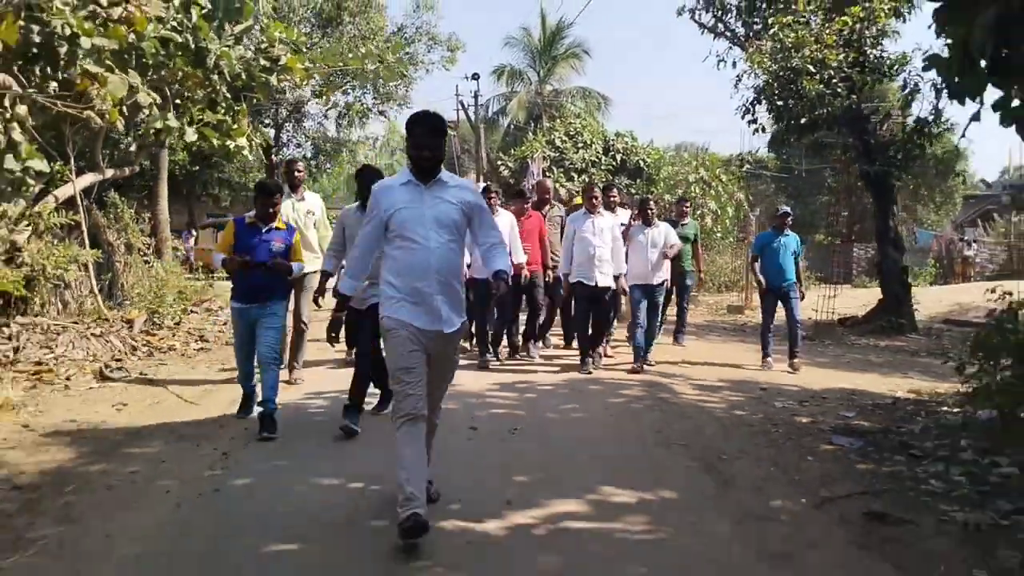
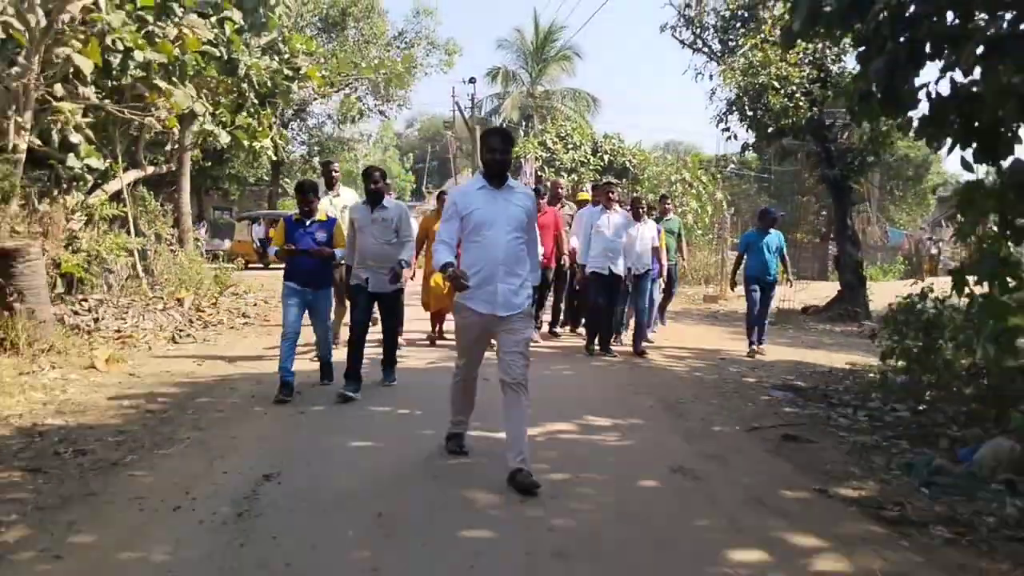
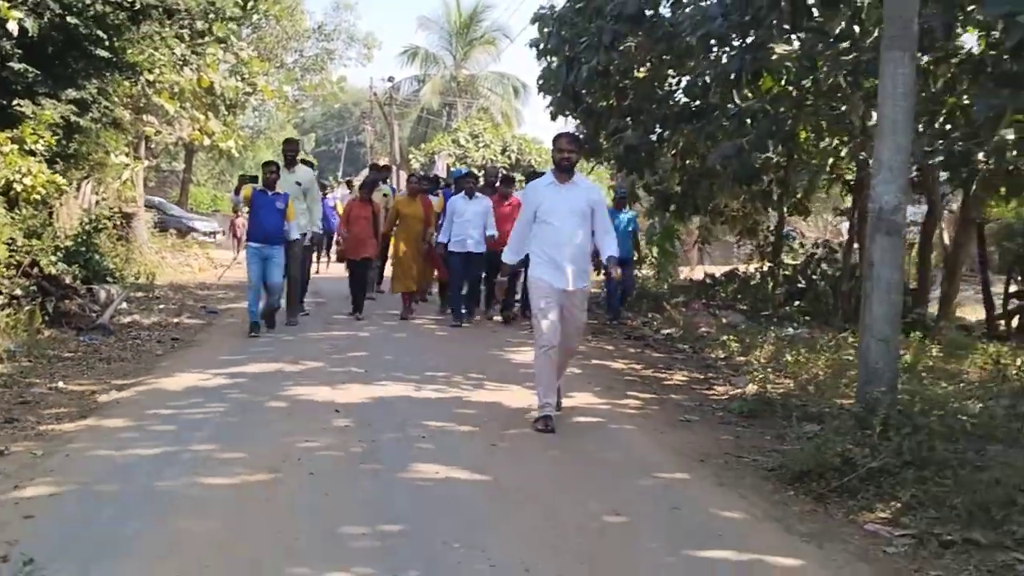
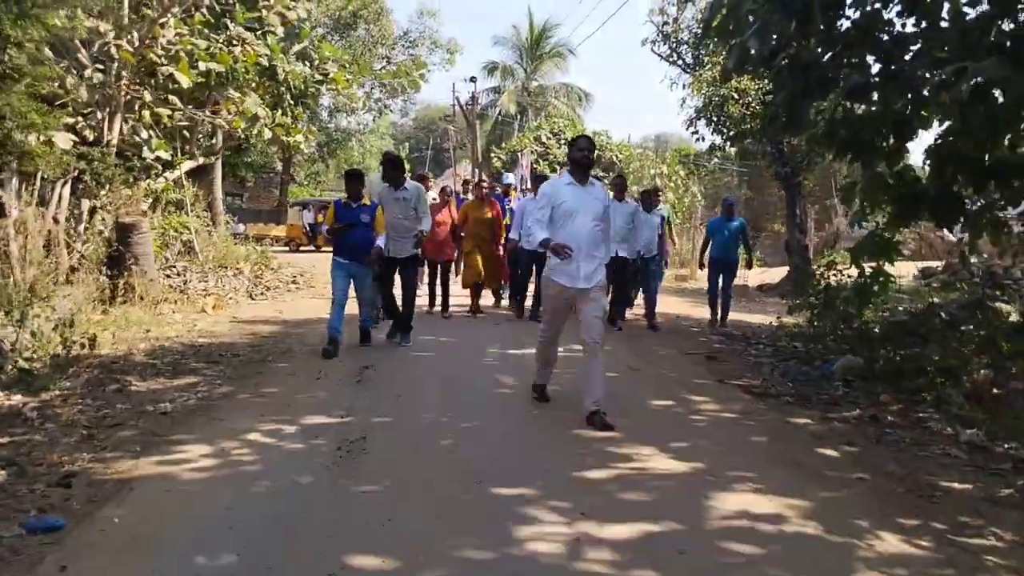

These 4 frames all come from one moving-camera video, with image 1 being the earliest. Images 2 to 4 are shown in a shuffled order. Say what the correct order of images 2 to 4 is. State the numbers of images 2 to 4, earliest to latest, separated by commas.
2, 4, 3
